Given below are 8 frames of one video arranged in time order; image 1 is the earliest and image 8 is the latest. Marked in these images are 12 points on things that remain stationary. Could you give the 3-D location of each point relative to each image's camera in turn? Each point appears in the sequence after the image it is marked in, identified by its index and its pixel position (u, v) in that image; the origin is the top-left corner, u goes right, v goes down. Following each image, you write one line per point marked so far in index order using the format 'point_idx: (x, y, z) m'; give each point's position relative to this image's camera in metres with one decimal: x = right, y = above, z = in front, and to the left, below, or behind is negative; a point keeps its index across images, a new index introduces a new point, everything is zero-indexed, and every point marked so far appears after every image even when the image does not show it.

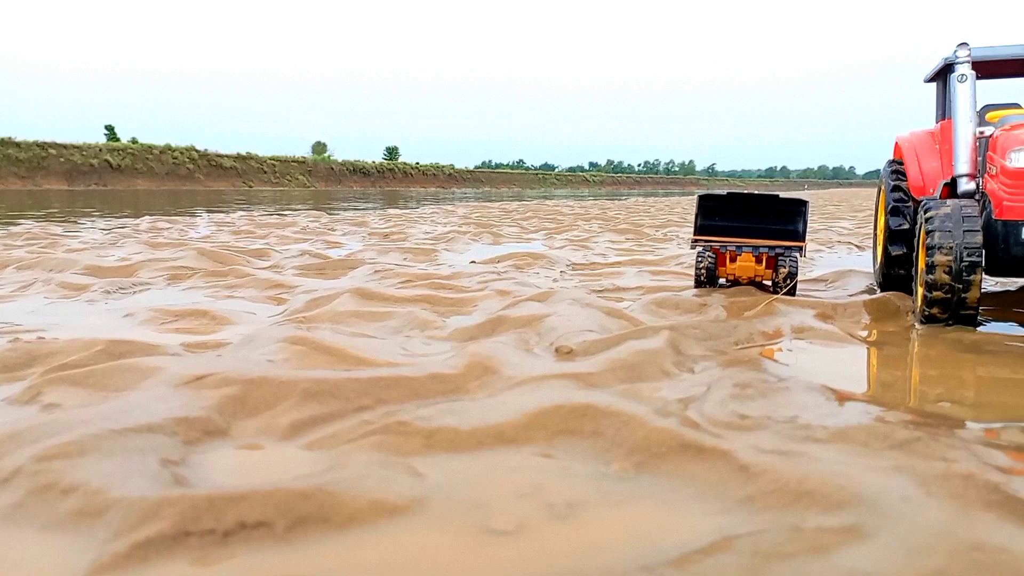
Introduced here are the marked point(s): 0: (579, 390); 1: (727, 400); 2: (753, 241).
0: (+0.2, -0.3, +2.7) m
1: (+0.6, -0.3, +2.5) m
2: (+1.3, +0.3, +4.7) m
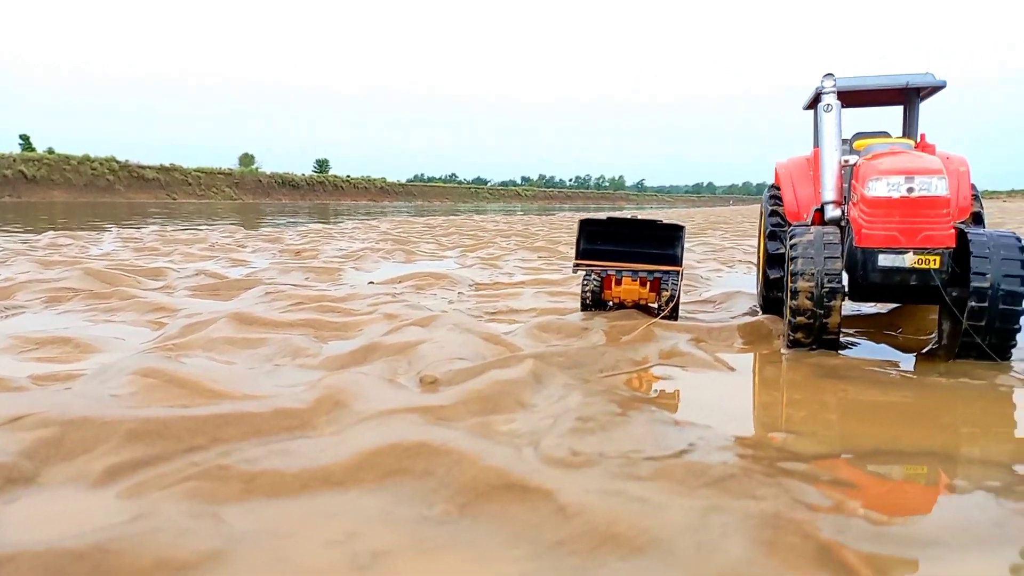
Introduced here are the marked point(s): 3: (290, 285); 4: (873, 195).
0: (-0.3, -0.4, +2.7) m
1: (+0.2, -0.4, +2.4) m
2: (+0.7, +0.1, +4.7) m
3: (-1.9, 0.0, +7.3) m
4: (+1.7, +0.4, +3.8) m
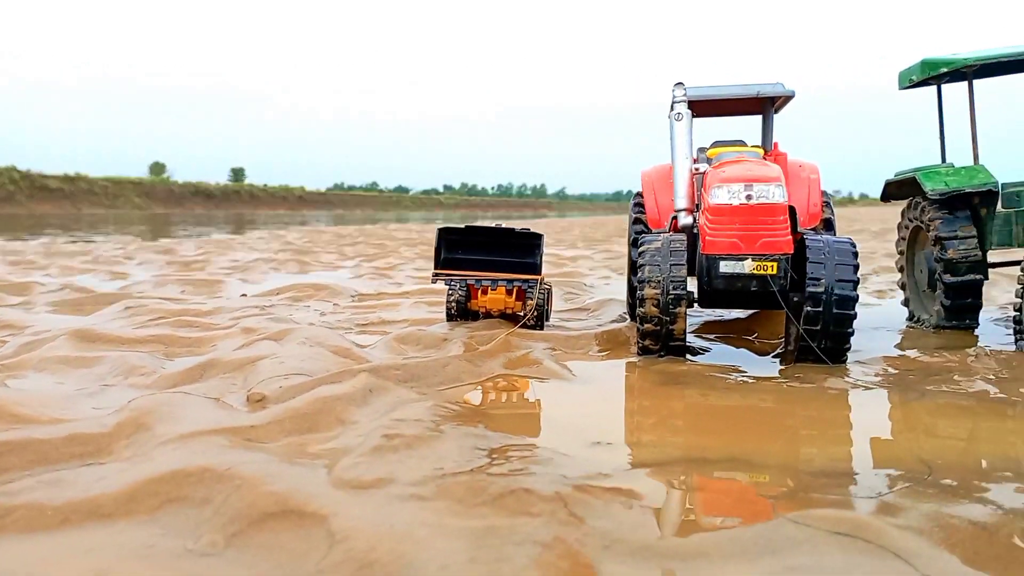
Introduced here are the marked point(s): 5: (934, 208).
0: (-0.9, -0.5, +2.5) m
1: (-0.4, -0.5, +2.4) m
2: (-0.1, +0.1, +4.7) m
3: (-3.0, -0.1, +7.0) m
4: (+0.9, +0.4, +3.9) m
5: (+2.4, +0.5, +4.7) m
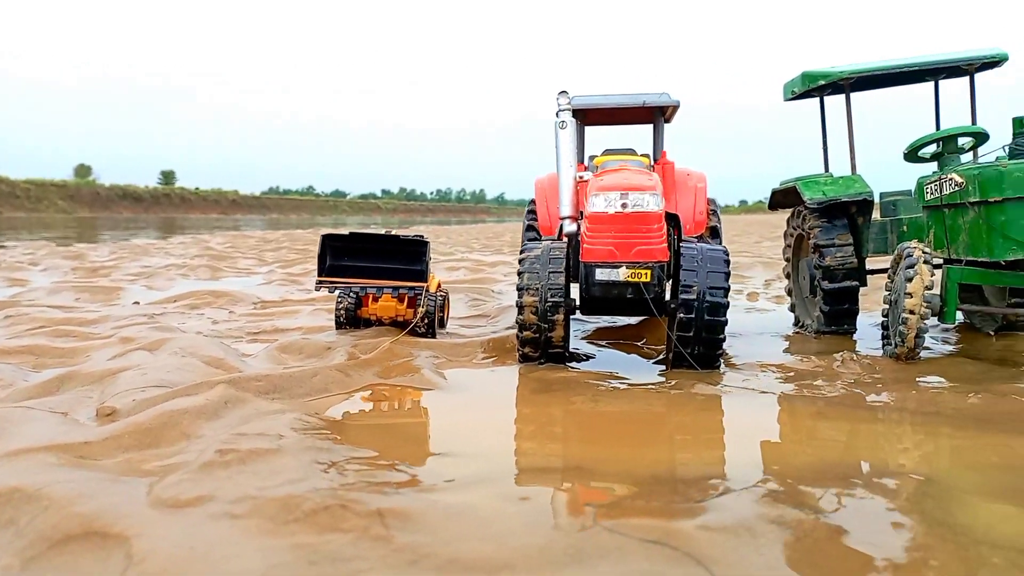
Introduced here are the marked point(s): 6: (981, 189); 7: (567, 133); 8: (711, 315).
0: (-1.3, -0.5, +2.4) m
1: (-0.9, -0.5, +2.3) m
2: (-0.7, 0.0, +4.6) m
3: (-3.7, -0.2, +6.7) m
4: (+0.4, +0.4, +3.9) m
5: (+1.8, +0.4, +4.9) m
6: (+2.0, +0.4, +3.6) m
7: (+0.3, +0.8, +4.3) m
8: (+0.9, -0.1, +3.8) m
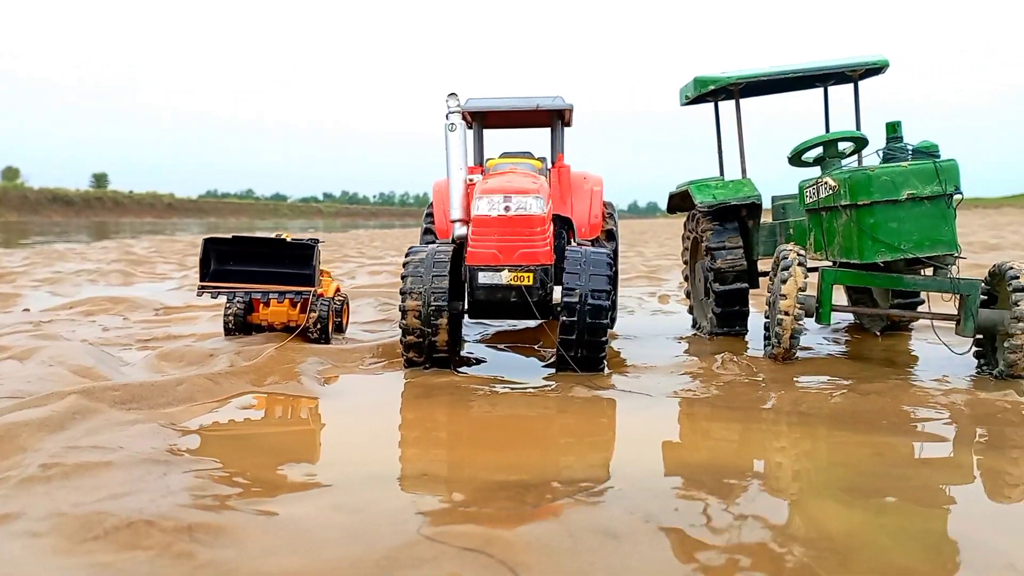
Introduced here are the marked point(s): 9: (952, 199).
0: (-1.8, -0.5, +2.3) m
1: (-1.3, -0.5, +2.2) m
2: (-1.3, 0.0, +4.5) m
3: (-4.5, -0.2, +6.4) m
4: (-0.2, +0.3, +3.9) m
5: (+1.1, +0.4, +4.9) m
6: (+1.5, +0.4, +3.7) m
7: (-0.3, +0.8, +4.3) m
8: (+0.4, -0.1, +3.8) m
9: (+1.9, +0.4, +3.6) m
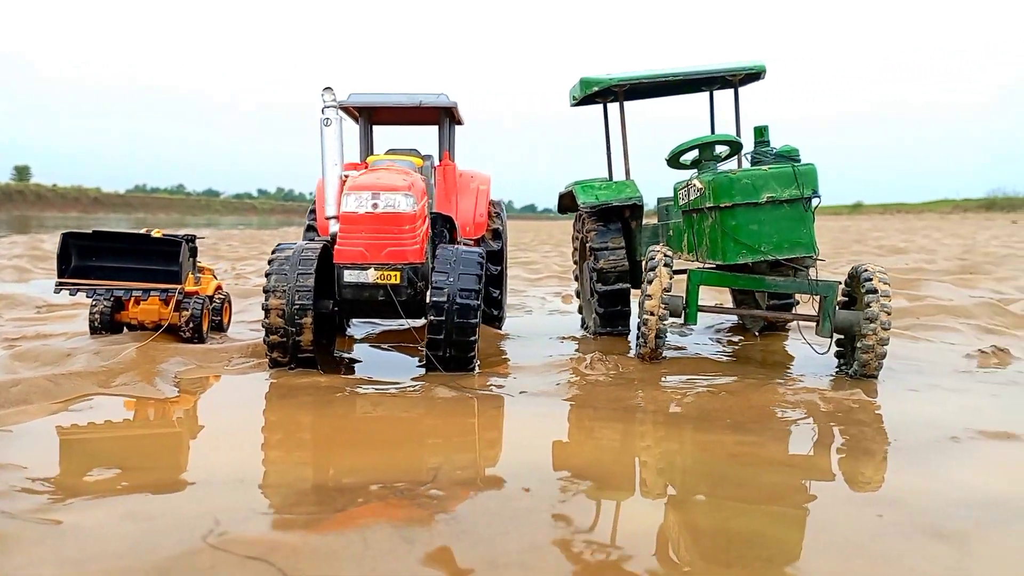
0: (-2.2, -0.5, +2.1) m
1: (-1.8, -0.5, +2.0) m
2: (-2.0, 0.0, +4.3) m
3: (-5.2, -0.2, +6.0) m
4: (-0.8, +0.3, +3.8) m
5: (+0.5, +0.4, +4.9) m
6: (+0.9, +0.4, +3.7) m
7: (-0.9, +0.8, +4.2) m
8: (-0.2, -0.1, +3.7) m
9: (+1.3, +0.4, +3.7) m
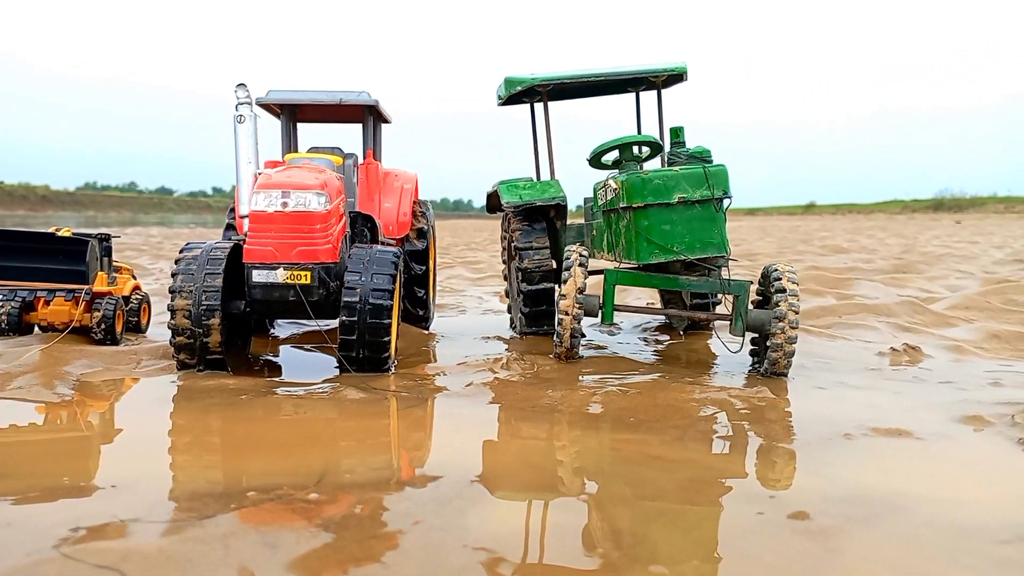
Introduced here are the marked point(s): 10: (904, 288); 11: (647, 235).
0: (-2.5, -0.5, +2.0) m
1: (-2.1, -0.5, +1.9) m
2: (-2.4, 0.0, +4.2) m
3: (-5.7, -0.2, +5.7) m
4: (-1.1, +0.3, +3.7) m
5: (0.0, +0.4, +4.9) m
6: (+0.5, +0.4, +3.7) m
7: (-1.3, +0.8, +4.1) m
8: (-0.6, -0.1, +3.7) m
9: (+0.9, +0.4, +3.7) m
10: (+3.7, 0.0, +7.9) m
11: (+0.6, +0.2, +3.7) m
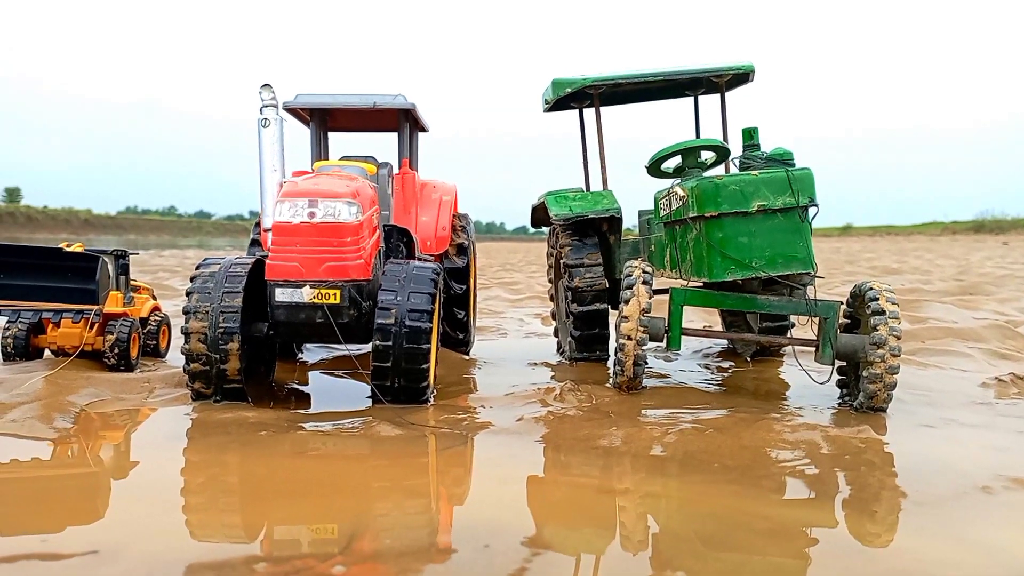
0: (-2.4, -0.6, +1.6) m
1: (-1.9, -0.5, +1.5) m
2: (-2.1, -0.1, +3.9) m
3: (-5.4, -0.3, +5.5) m
4: (-0.9, +0.3, +3.3) m
5: (+0.3, +0.3, +4.5) m
6: (+0.7, +0.3, +3.3) m
7: (-1.1, +0.7, +3.7) m
8: (-0.4, -0.2, +3.3) m
9: (+1.2, +0.3, +3.3) m
10: (+4.1, -0.2, +7.3) m
11: (+0.8, +0.2, +3.2) m
